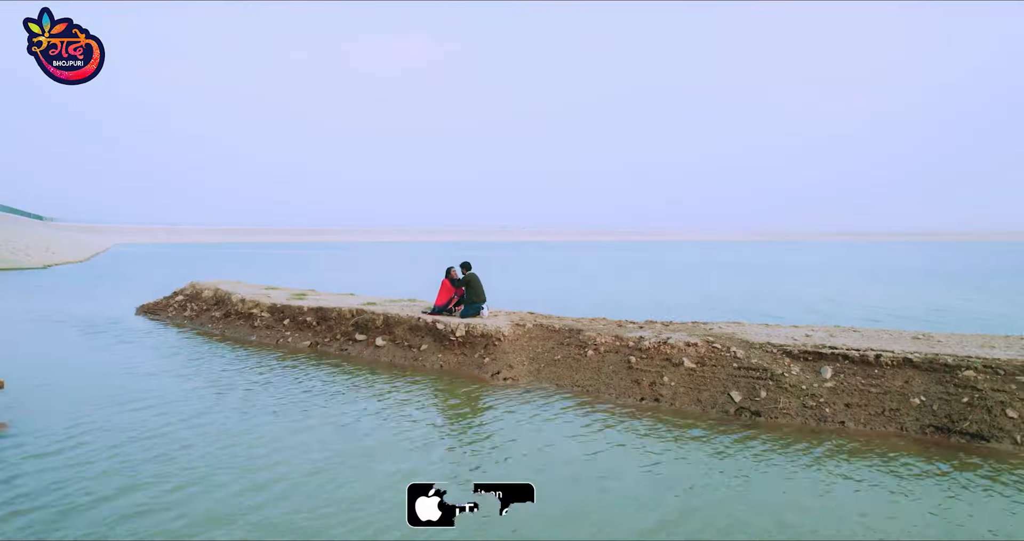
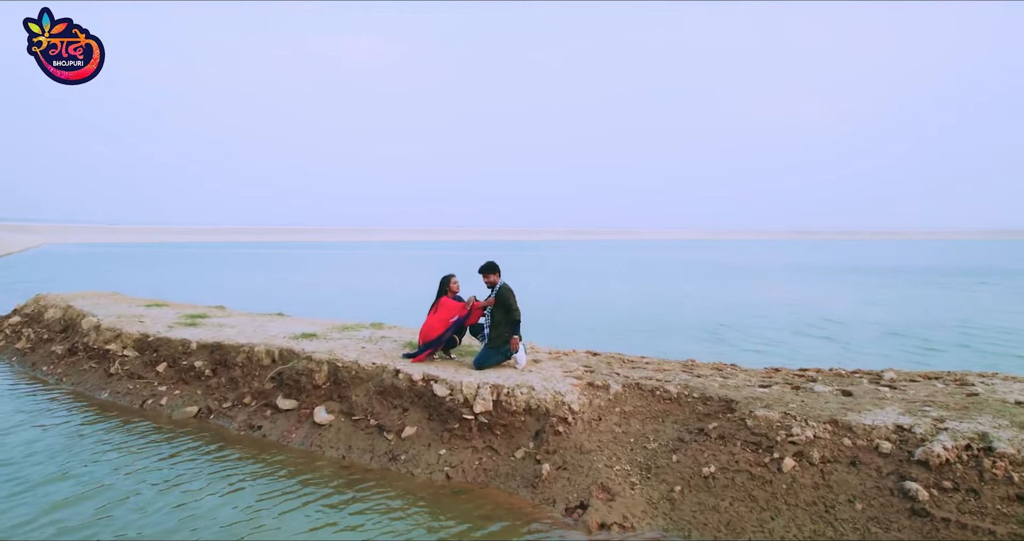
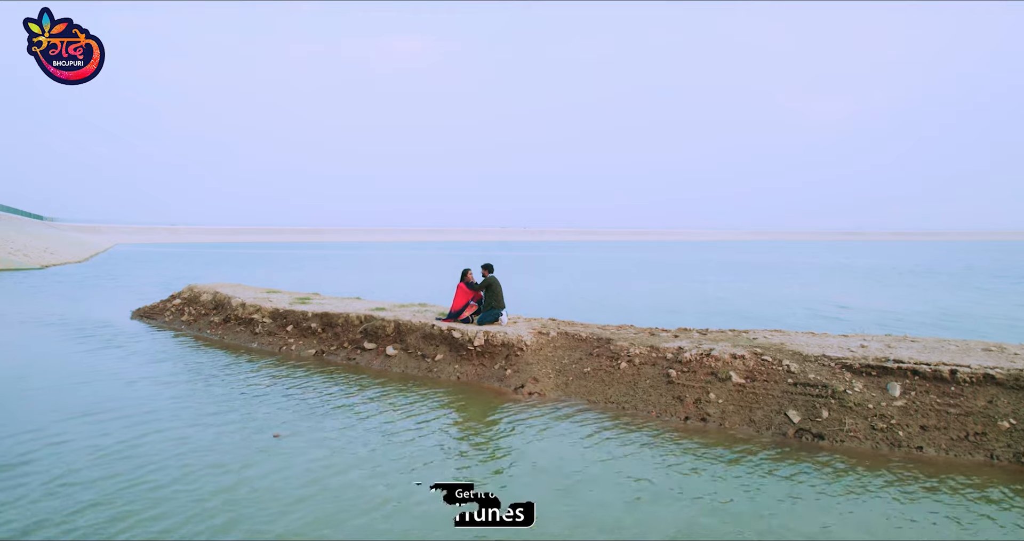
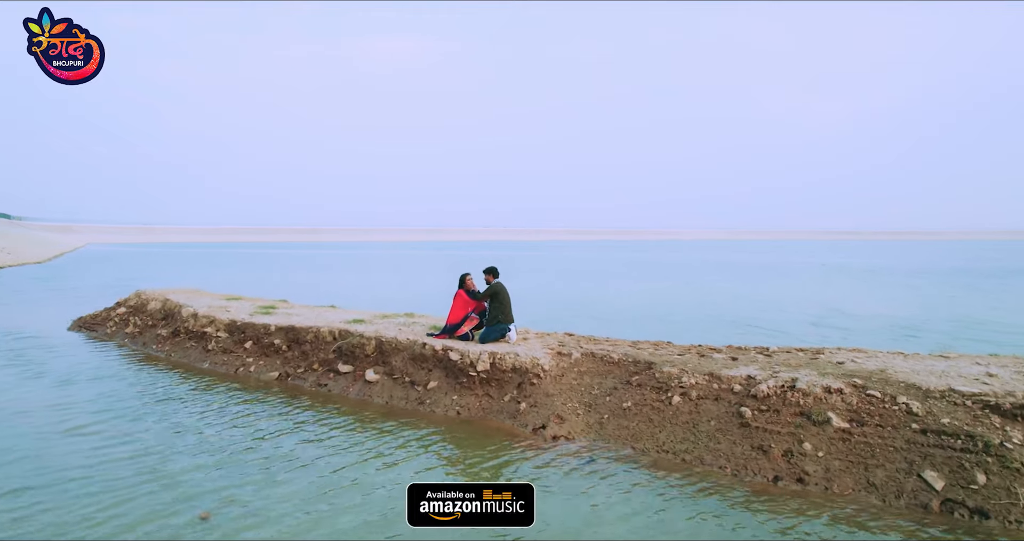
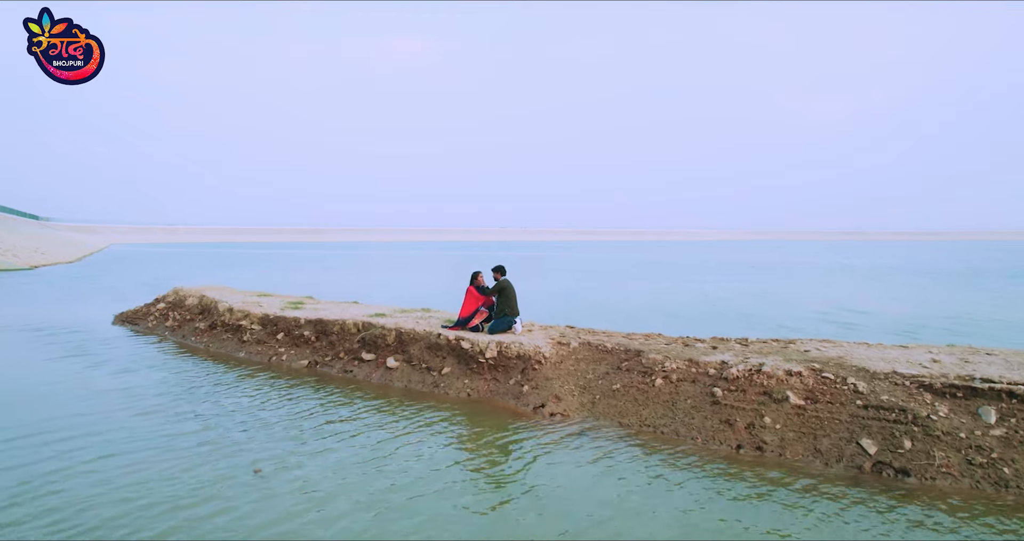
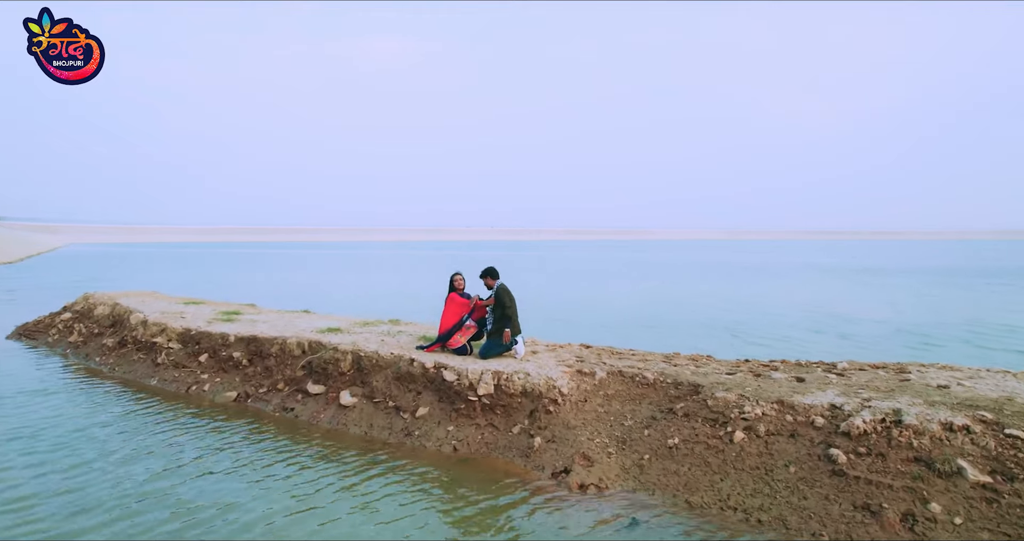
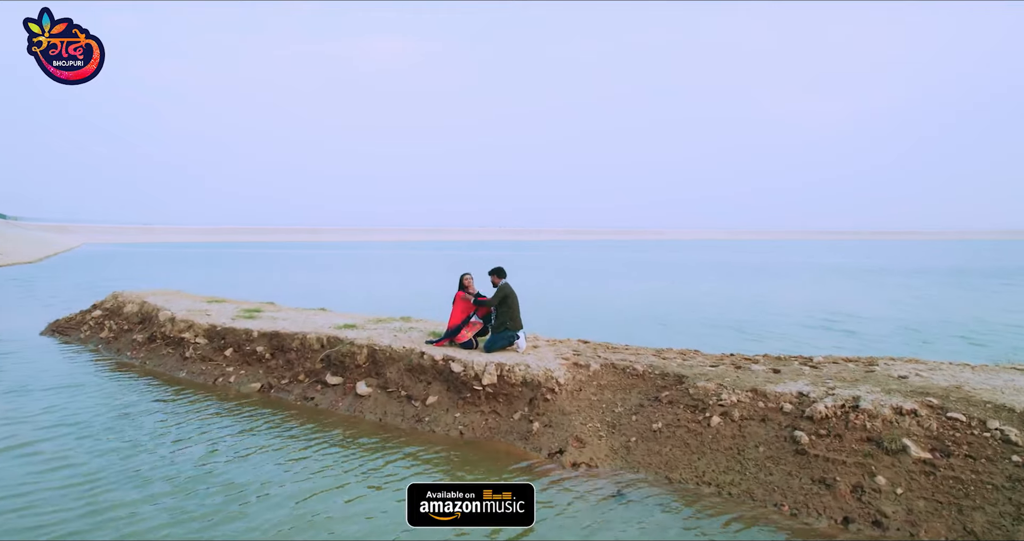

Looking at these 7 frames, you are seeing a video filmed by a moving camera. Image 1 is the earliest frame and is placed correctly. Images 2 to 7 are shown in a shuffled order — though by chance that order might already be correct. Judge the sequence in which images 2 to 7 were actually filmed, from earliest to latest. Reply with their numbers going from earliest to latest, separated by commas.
3, 5, 4, 7, 6, 2
